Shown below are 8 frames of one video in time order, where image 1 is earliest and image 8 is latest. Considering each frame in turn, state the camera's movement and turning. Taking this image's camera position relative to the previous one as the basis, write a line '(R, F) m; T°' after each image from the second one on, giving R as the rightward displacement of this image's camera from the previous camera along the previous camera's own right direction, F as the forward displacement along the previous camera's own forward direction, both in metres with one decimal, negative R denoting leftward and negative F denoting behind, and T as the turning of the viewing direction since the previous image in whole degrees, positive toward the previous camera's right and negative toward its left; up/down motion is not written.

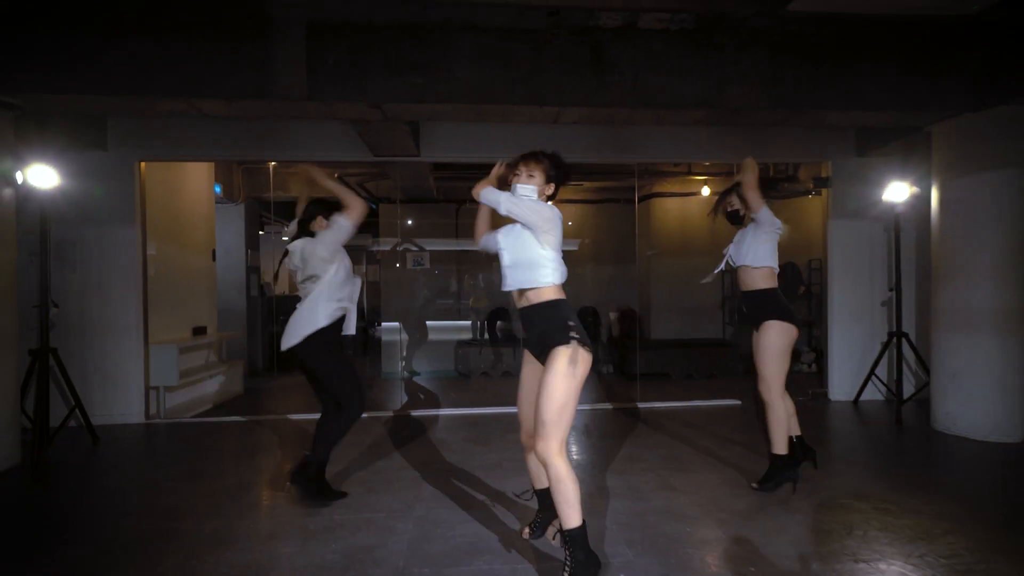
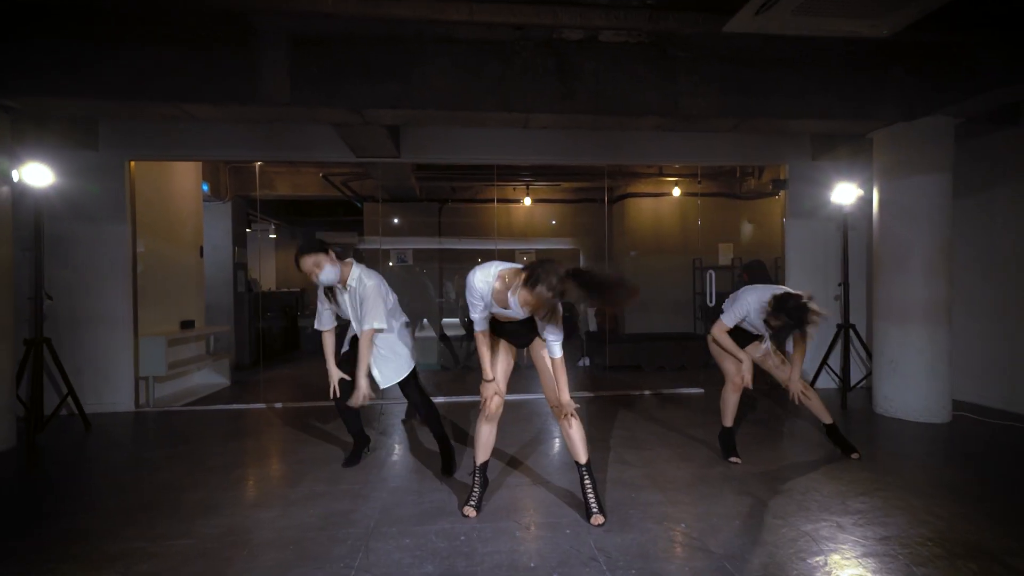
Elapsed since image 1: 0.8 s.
(+0.1, -0.3) m; +1°
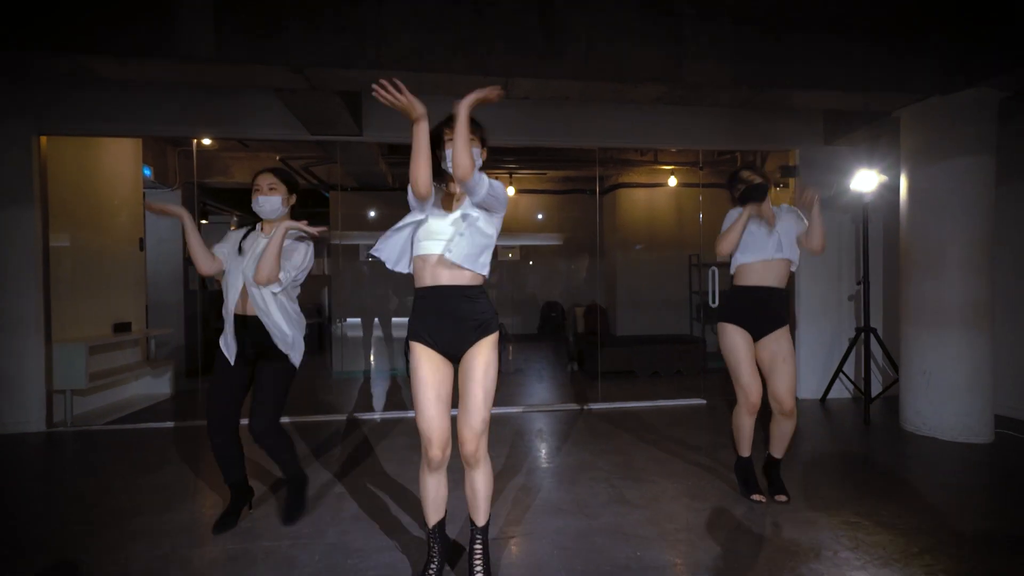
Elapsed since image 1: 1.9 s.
(0.0, +0.7) m; +1°
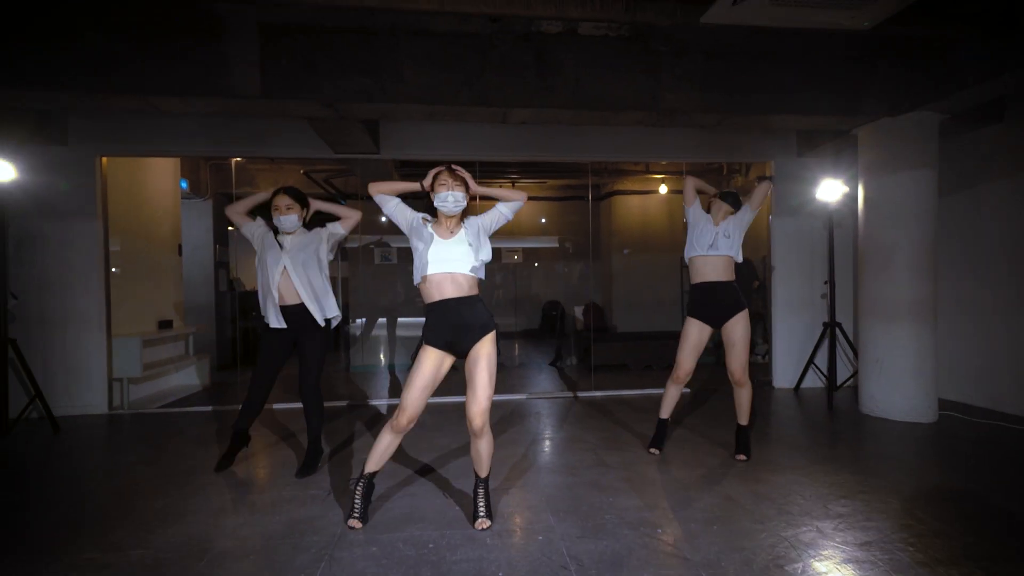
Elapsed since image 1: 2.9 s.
(+0.1, -0.6) m; -1°
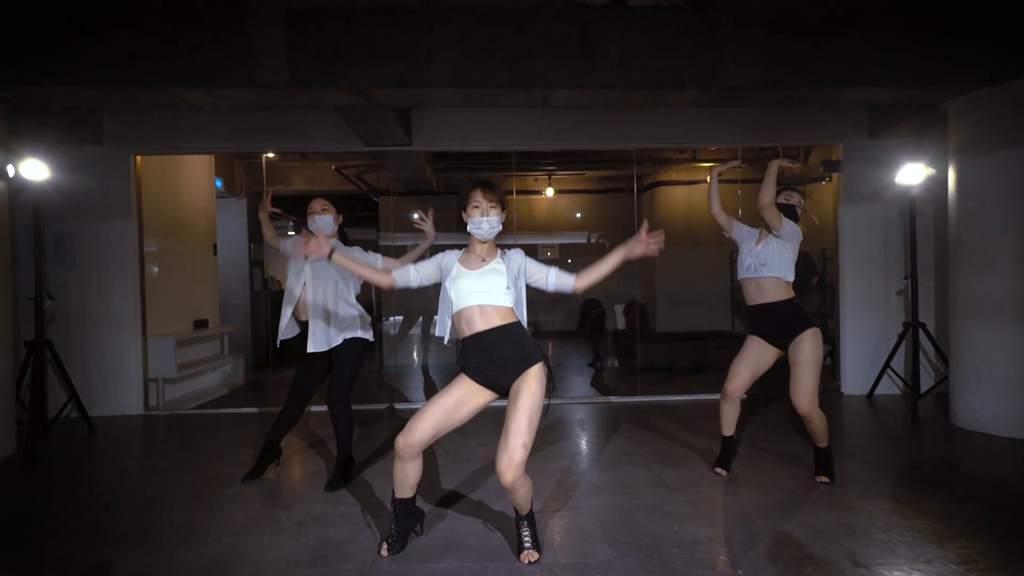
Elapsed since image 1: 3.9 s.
(-0.1, +0.3) m; -3°
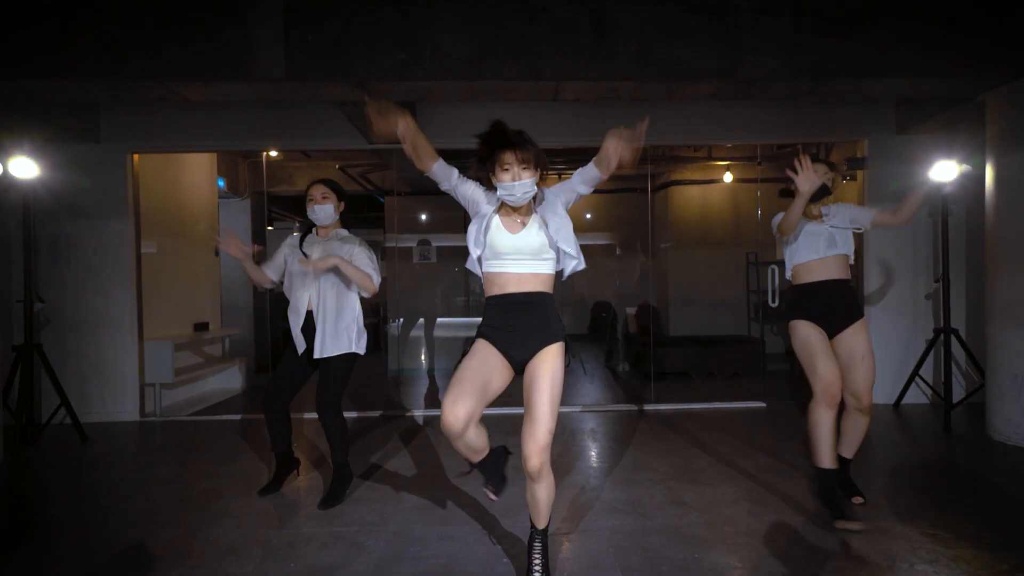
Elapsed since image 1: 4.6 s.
(0.0, +0.2) m; -1°
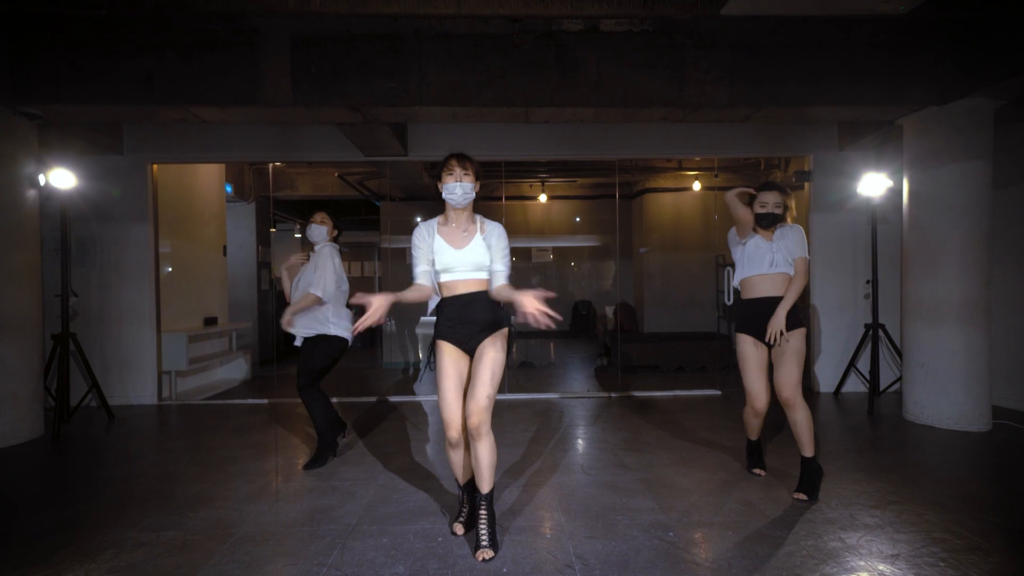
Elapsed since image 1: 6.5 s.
(+0.2, -0.6) m; 0°
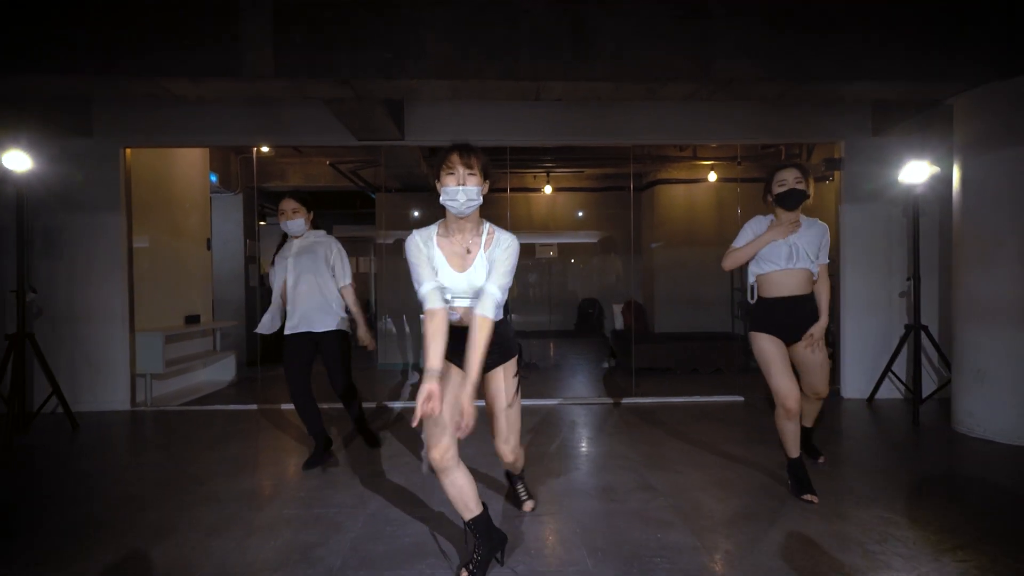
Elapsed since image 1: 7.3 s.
(-0.1, +0.5) m; 0°
